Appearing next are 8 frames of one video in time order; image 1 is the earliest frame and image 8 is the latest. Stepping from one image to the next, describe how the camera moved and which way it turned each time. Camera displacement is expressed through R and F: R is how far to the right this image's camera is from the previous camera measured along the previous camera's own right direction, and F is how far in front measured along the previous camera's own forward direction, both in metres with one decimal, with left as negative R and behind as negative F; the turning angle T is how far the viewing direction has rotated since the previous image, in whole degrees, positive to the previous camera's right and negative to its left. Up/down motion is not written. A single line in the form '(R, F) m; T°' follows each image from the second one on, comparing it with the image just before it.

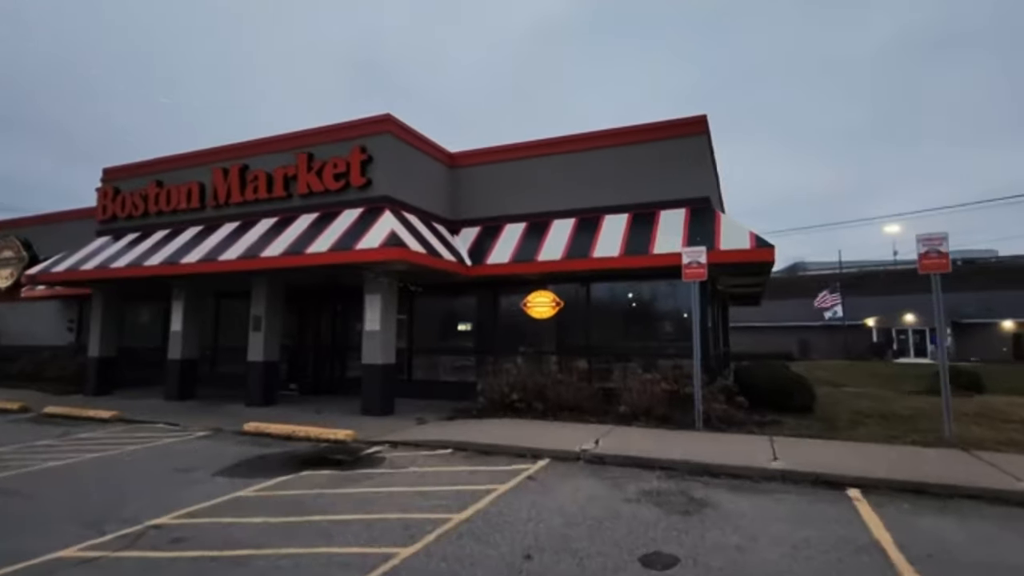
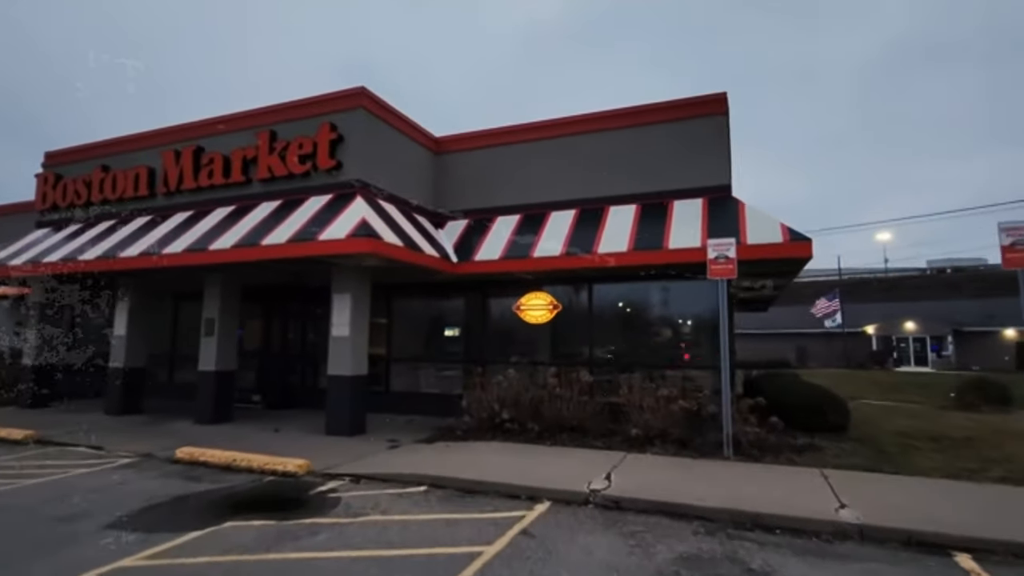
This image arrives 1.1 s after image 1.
(0.0, +1.9) m; +1°
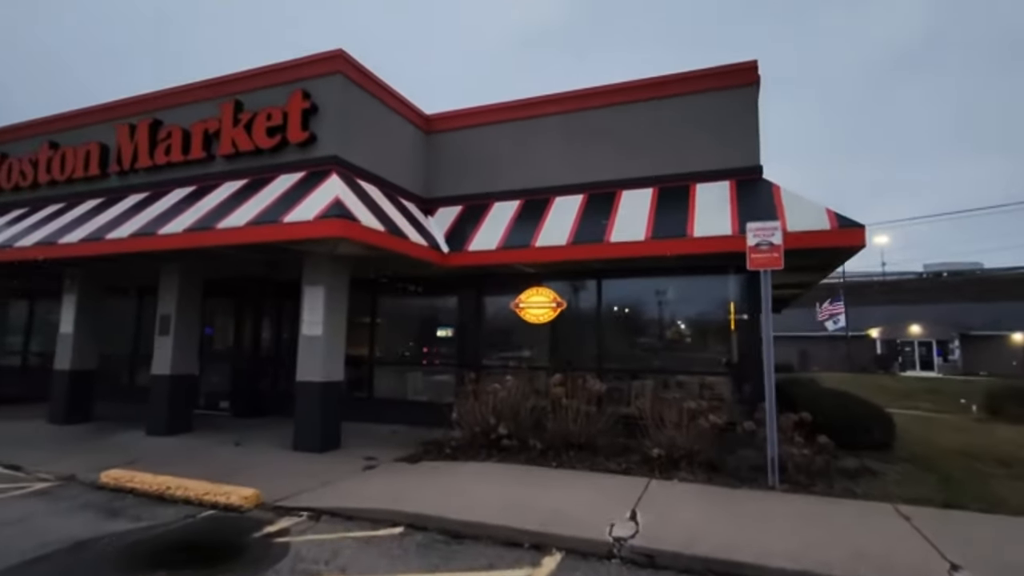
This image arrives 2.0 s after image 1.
(-0.1, +1.6) m; 0°
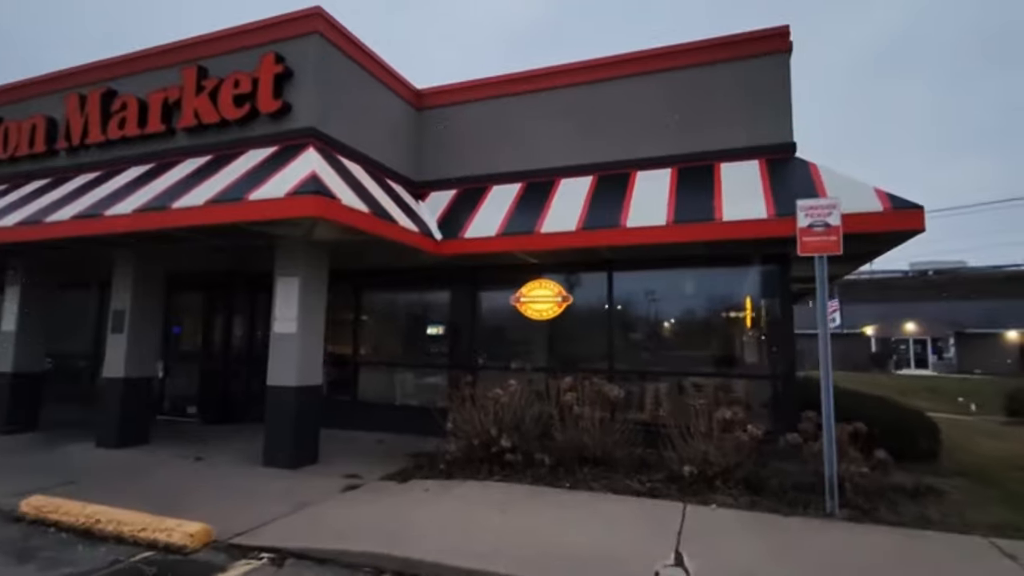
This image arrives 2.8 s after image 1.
(-0.2, +1.2) m; +1°
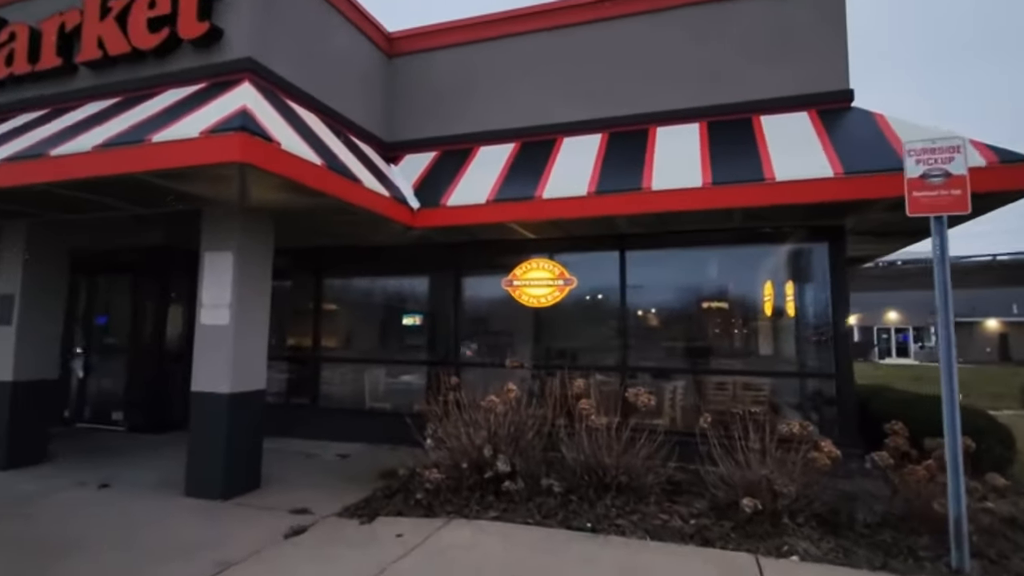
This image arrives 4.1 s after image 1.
(-0.2, +1.9) m; +2°
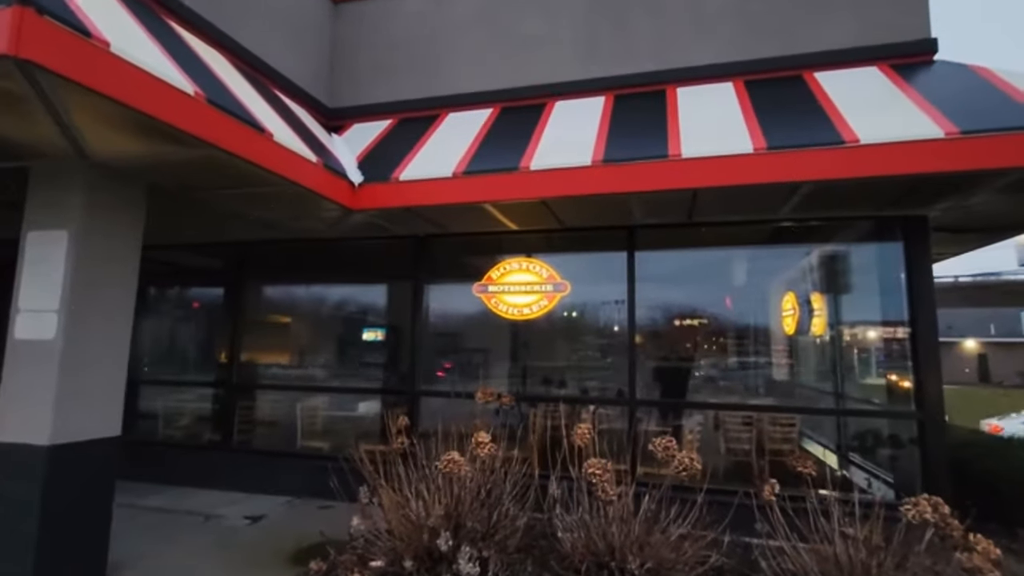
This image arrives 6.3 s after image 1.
(0.0, +2.1) m; +3°
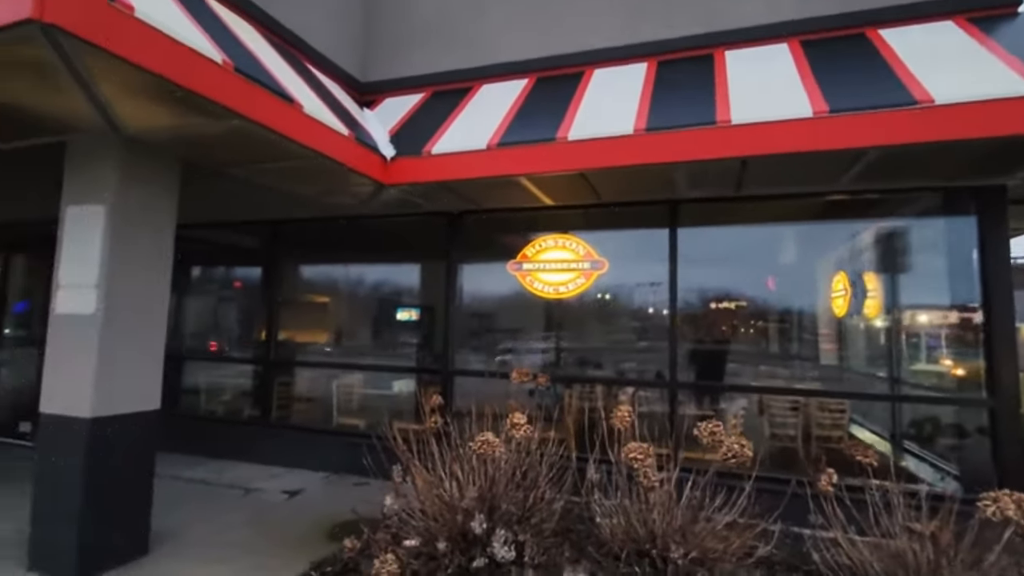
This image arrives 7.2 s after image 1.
(0.0, +0.2) m; -4°
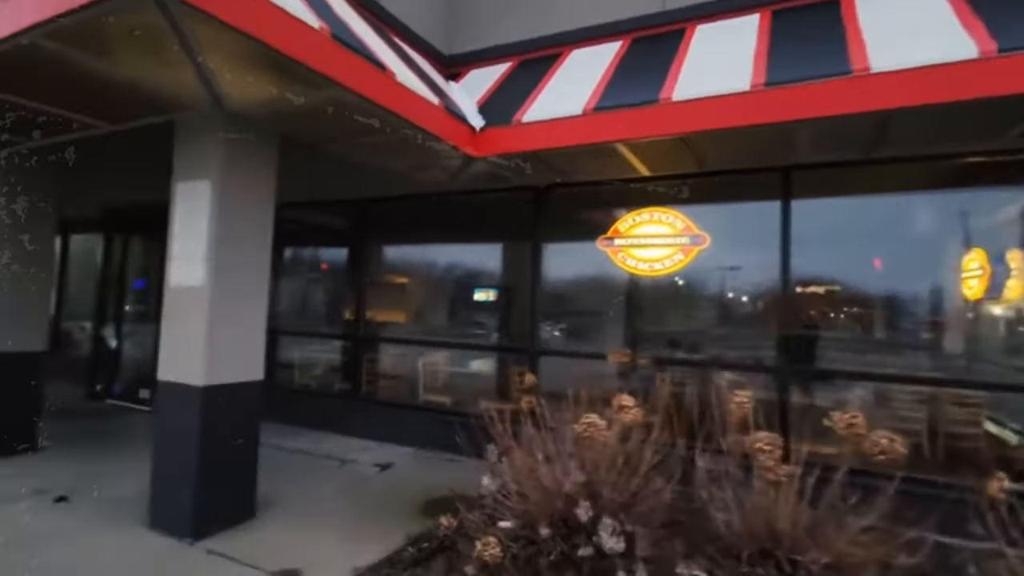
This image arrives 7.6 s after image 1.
(-0.3, +0.3) m; -8°
